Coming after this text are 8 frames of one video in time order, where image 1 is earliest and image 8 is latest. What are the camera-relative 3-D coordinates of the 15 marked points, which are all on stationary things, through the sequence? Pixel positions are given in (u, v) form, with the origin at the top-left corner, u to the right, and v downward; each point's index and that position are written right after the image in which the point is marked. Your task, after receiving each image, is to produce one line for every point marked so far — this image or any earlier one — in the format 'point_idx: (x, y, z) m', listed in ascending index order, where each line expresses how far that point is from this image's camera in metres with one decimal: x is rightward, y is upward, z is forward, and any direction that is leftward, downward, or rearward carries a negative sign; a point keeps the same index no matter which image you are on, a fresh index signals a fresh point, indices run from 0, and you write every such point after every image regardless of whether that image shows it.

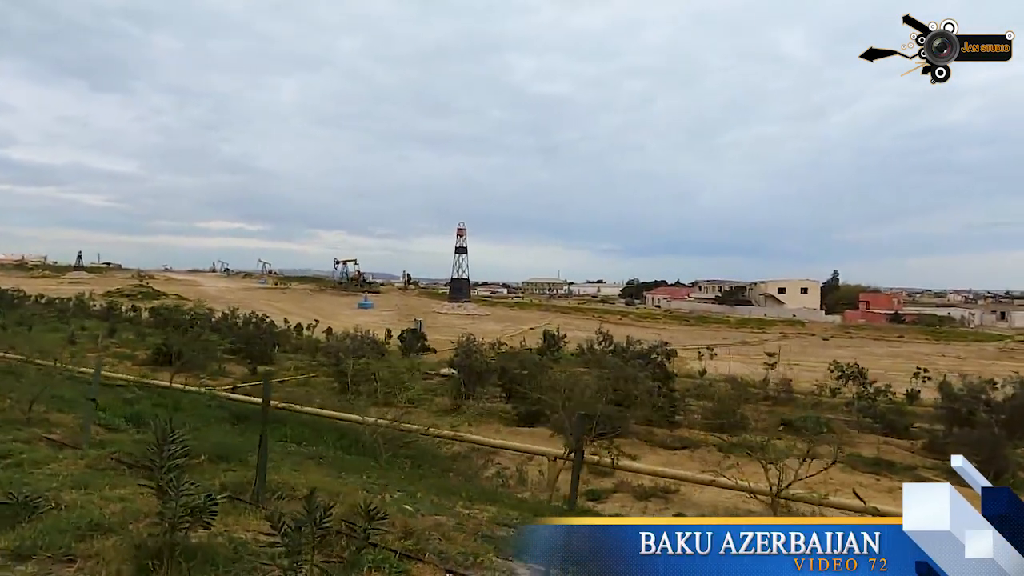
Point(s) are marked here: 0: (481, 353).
0: (-0.5, -1.4, +14.0) m
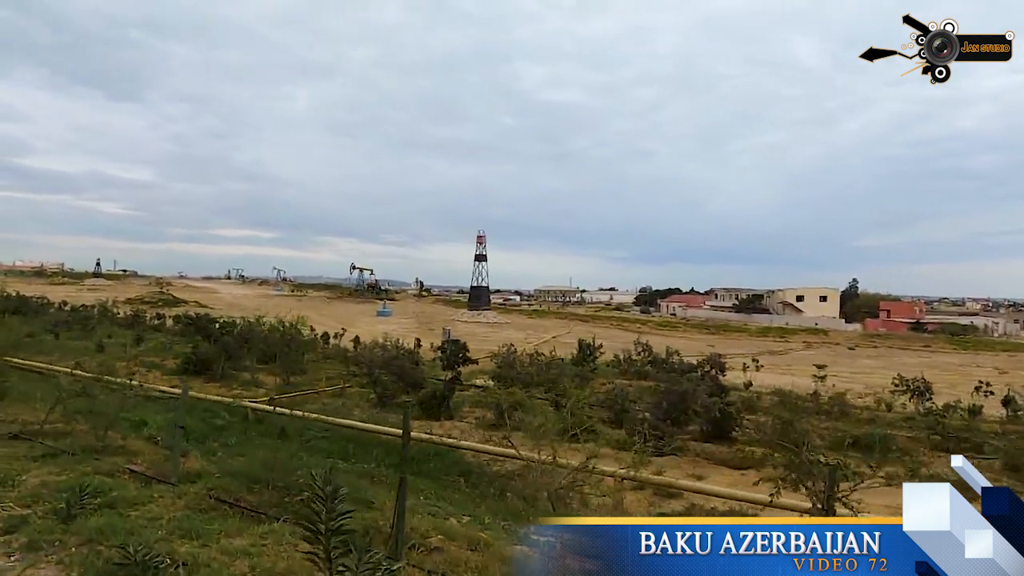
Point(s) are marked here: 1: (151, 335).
0: (+0.3, -1.5, +13.6) m
1: (-10.7, -1.4, +19.7) m
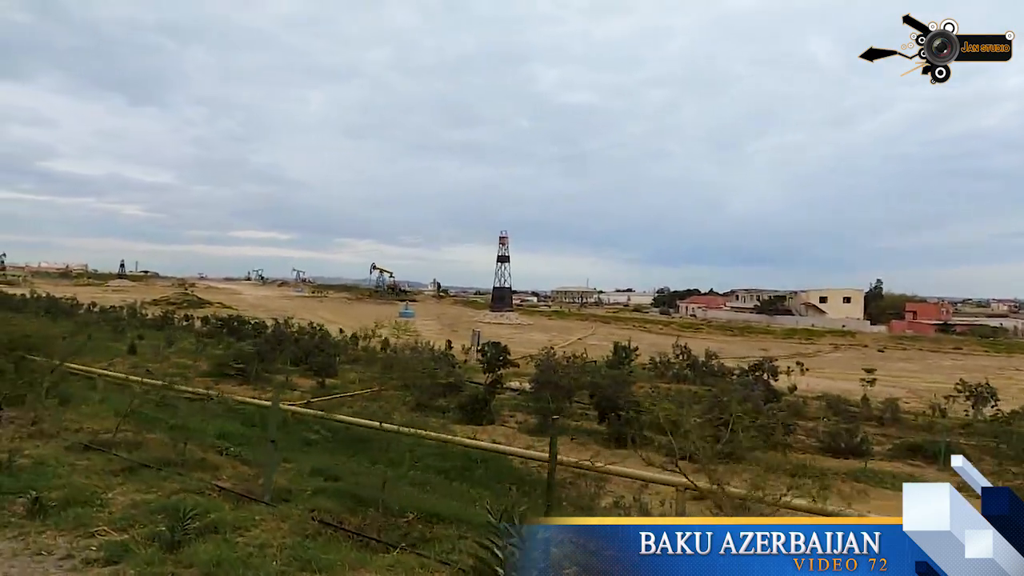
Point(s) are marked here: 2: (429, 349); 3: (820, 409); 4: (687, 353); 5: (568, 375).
0: (+1.1, -1.6, +13.3) m
1: (-9.8, -1.4, +19.7) m
2: (-2.1, -1.6, +17.4) m
3: (+5.5, -2.2, +12.0) m
4: (+4.1, -1.5, +15.6) m
5: (+1.1, -1.6, +12.4) m
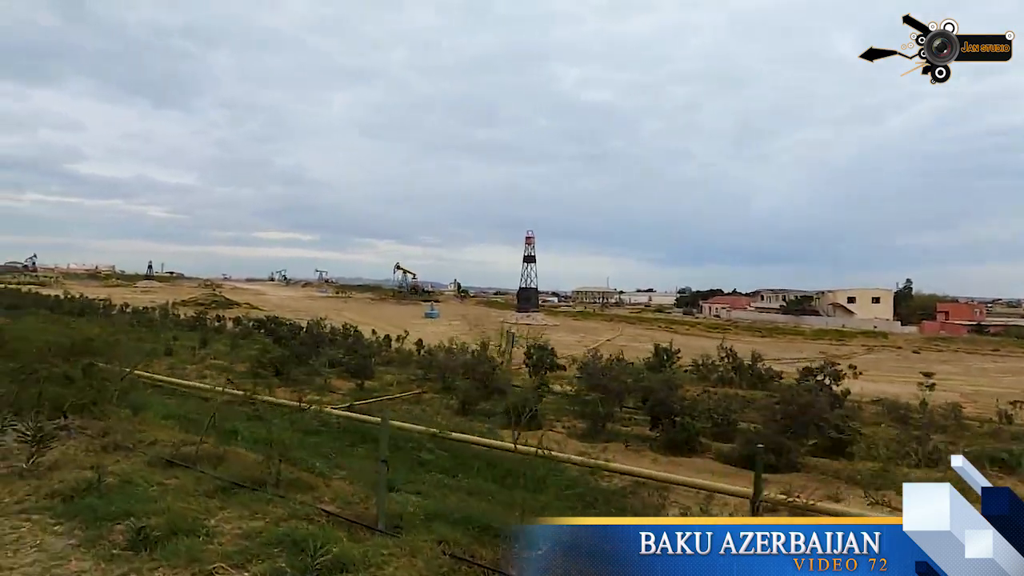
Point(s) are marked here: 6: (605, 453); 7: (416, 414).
0: (+1.9, -1.6, +13.0) m
1: (-8.8, -1.4, +19.7) m
2: (-1.2, -1.6, +17.1) m
3: (+6.3, -2.2, +11.5) m
4: (+5.0, -1.5, +15.2) m
5: (+1.9, -1.6, +12.1) m
6: (+1.3, -2.2, +9.0) m
7: (-1.6, -2.1, +11.3) m
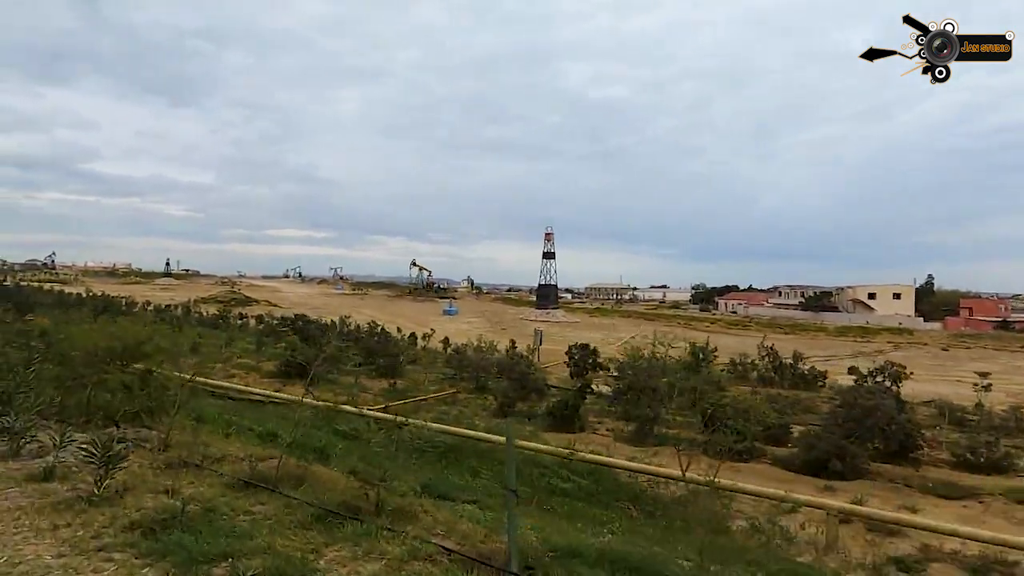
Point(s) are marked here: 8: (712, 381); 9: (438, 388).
0: (+2.6, -1.5, +12.6) m
1: (-8.0, -1.4, +19.5) m
2: (-0.4, -1.6, +16.8) m
3: (+7.0, -2.1, +11.1) m
4: (+5.8, -1.5, +14.8) m
5: (+2.5, -1.6, +11.7) m
6: (+1.9, -2.2, +8.6) m
7: (-1.0, -2.1, +11.0) m
8: (+3.8, -1.8, +12.7) m
9: (-1.5, -2.0, +13.5) m
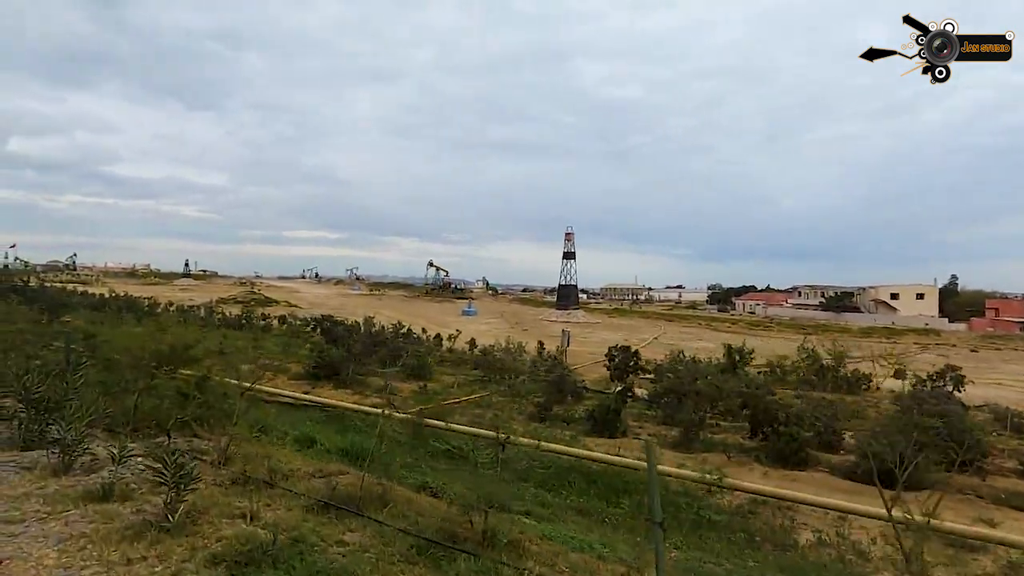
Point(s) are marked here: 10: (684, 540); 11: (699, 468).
0: (+3.2, -1.5, +12.2) m
1: (-7.2, -1.4, +19.3) m
2: (+0.3, -1.6, +16.5) m
3: (+7.6, -2.1, +10.6) m
4: (+6.4, -1.5, +14.3) m
5: (+3.1, -1.6, +11.4) m
6: (+2.4, -2.2, +8.3) m
7: (-0.4, -2.1, +10.7) m
8: (+4.4, -1.8, +12.3) m
9: (-0.9, -2.0, +13.3) m
10: (+1.5, -2.2, +5.8) m
11: (+2.3, -2.2, +8.2) m
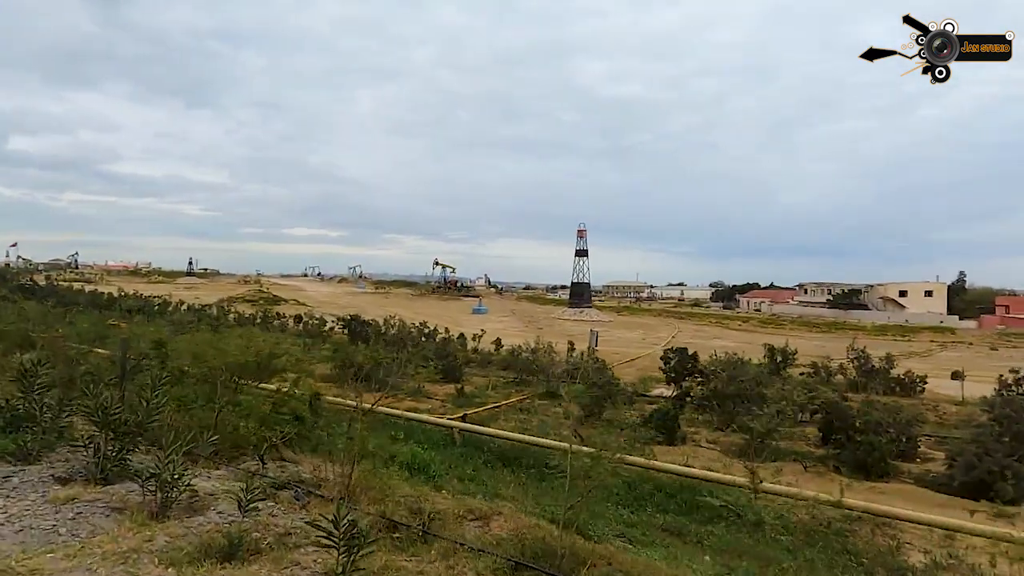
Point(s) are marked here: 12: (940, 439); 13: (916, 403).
0: (+3.9, -1.5, +11.7) m
1: (-6.4, -1.4, +18.8) m
2: (+1.0, -1.5, +15.9) m
3: (+8.3, -2.1, +10.1) m
4: (+7.2, -1.4, +13.8) m
5: (+3.9, -1.6, +10.8) m
6: (+3.1, -2.2, +7.7) m
7: (+0.4, -2.1, +10.2) m
8: (+5.2, -1.7, +11.8) m
9: (-0.1, -2.0, +12.7) m
10: (+2.2, -2.2, +5.3) m
11: (+3.0, -2.2, +7.6) m
12: (+5.9, -1.8, +9.2) m
13: (+7.0, -2.0, +11.6) m
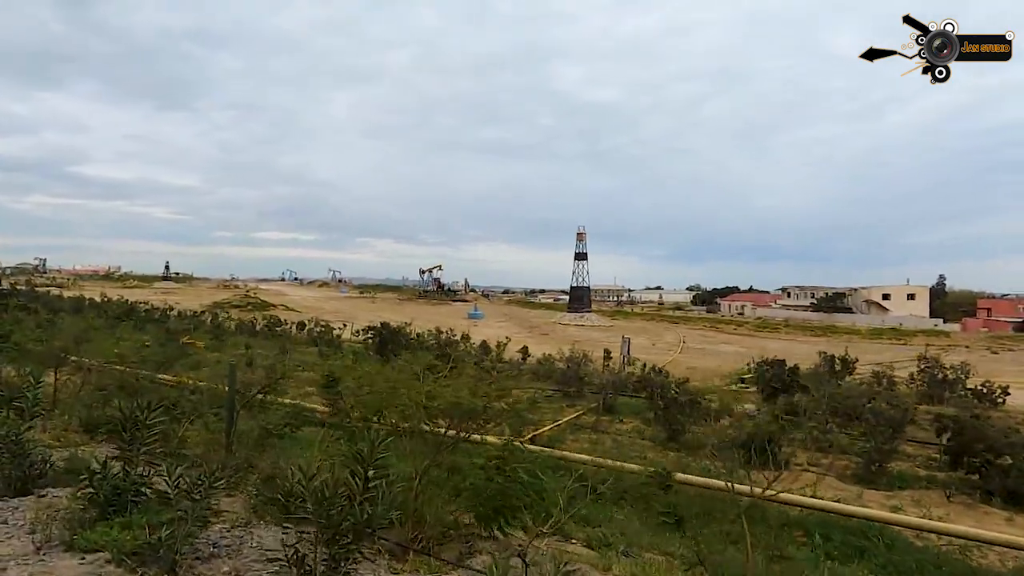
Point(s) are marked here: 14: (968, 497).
0: (+4.9, -1.6, +10.8) m
1: (-5.7, -1.5, +17.5) m
2: (+1.8, -1.7, +14.9) m
3: (+9.3, -2.2, +9.3) m
4: (+8.1, -1.5, +13.0) m
5: (+4.9, -1.6, +9.9) m
6: (+4.2, -2.2, +6.8) m
7: (+1.4, -2.2, +9.1) m
8: (+6.1, -1.8, +10.9) m
9: (+0.8, -2.1, +11.7) m
10: (+3.4, -2.2, +4.3) m
11: (+4.1, -2.3, +6.7) m
12: (+6.9, -1.8, +8.3) m
13: (+8.0, -2.0, +10.8) m
14: (+4.8, -2.2, +7.1) m
